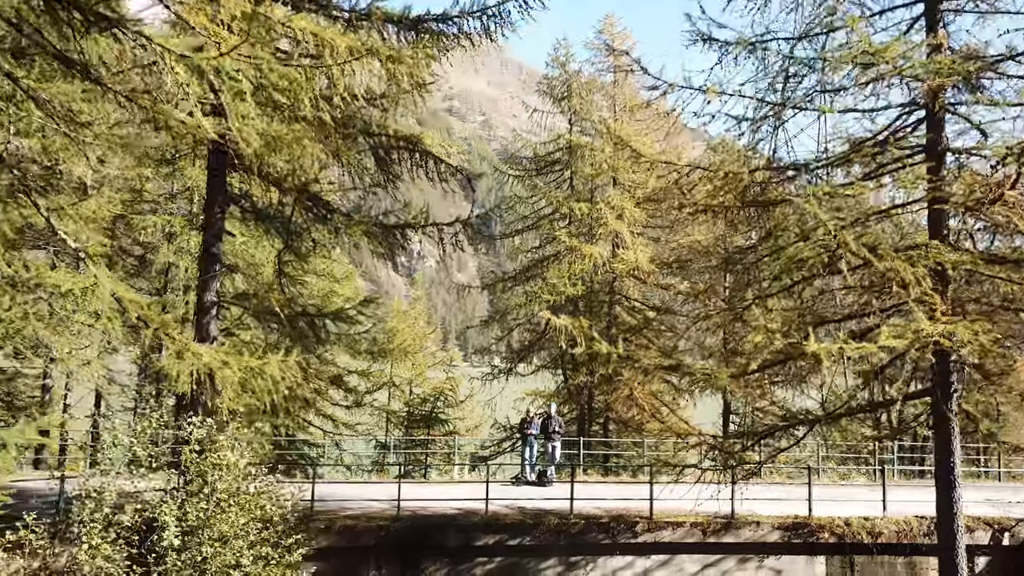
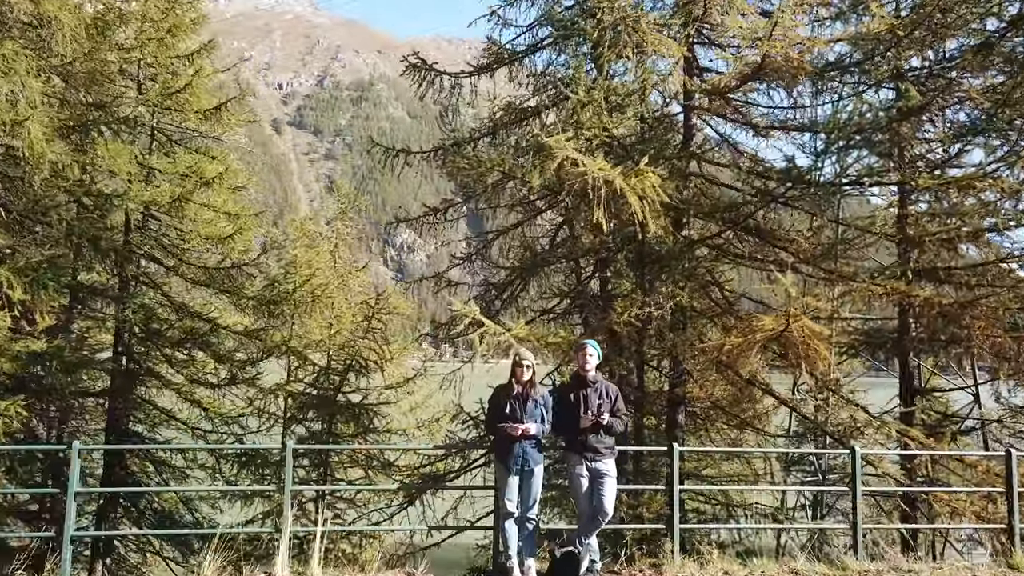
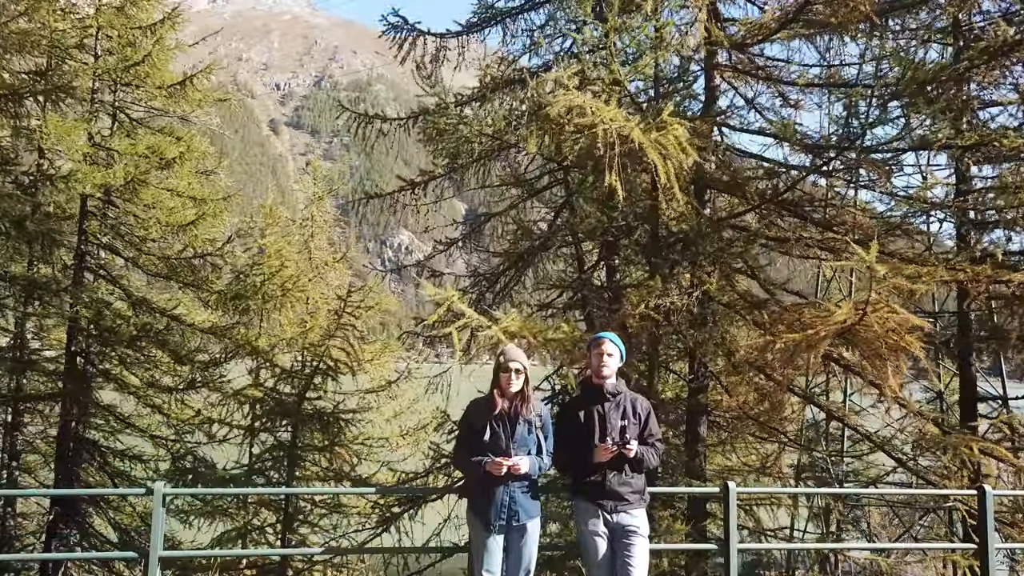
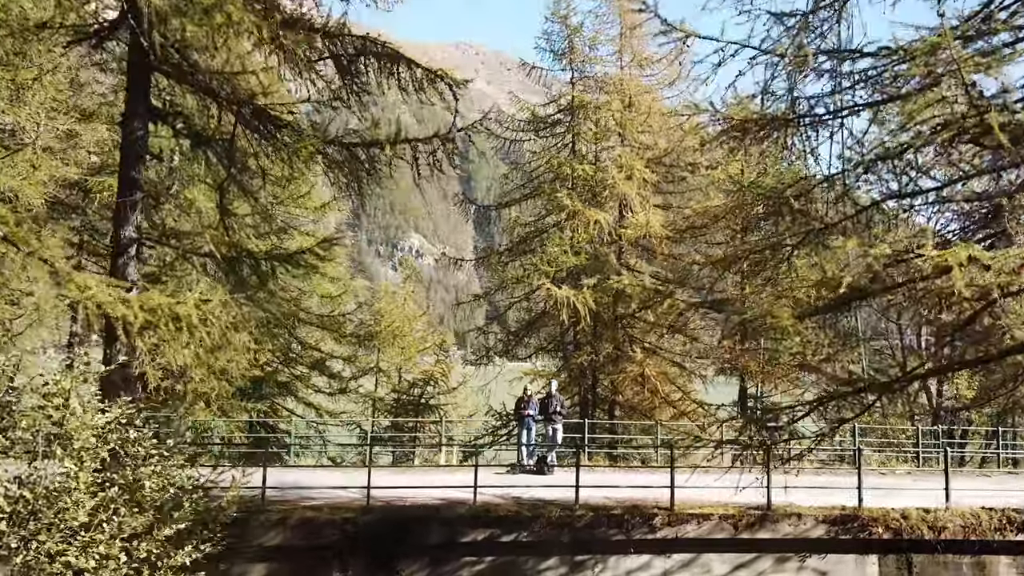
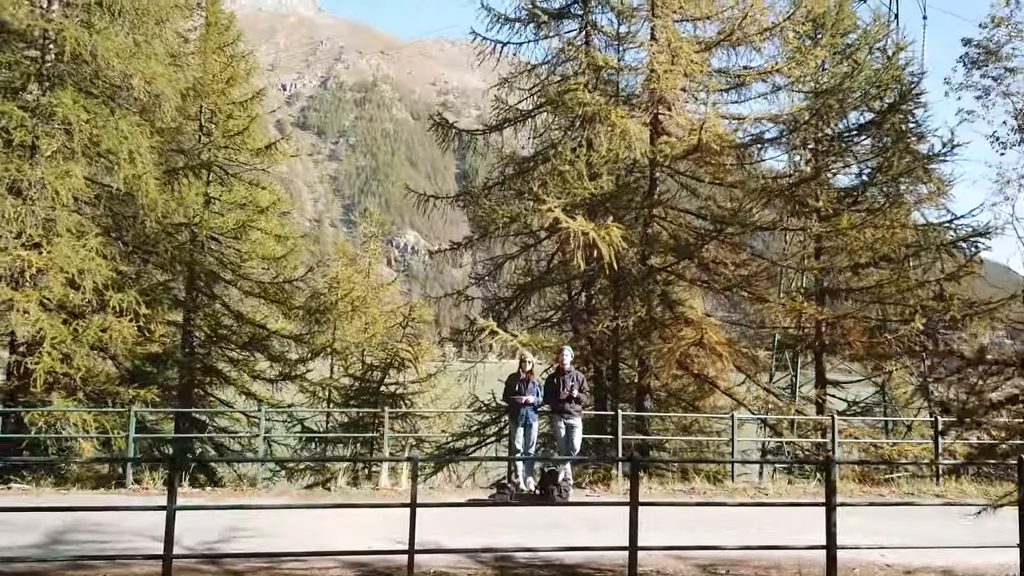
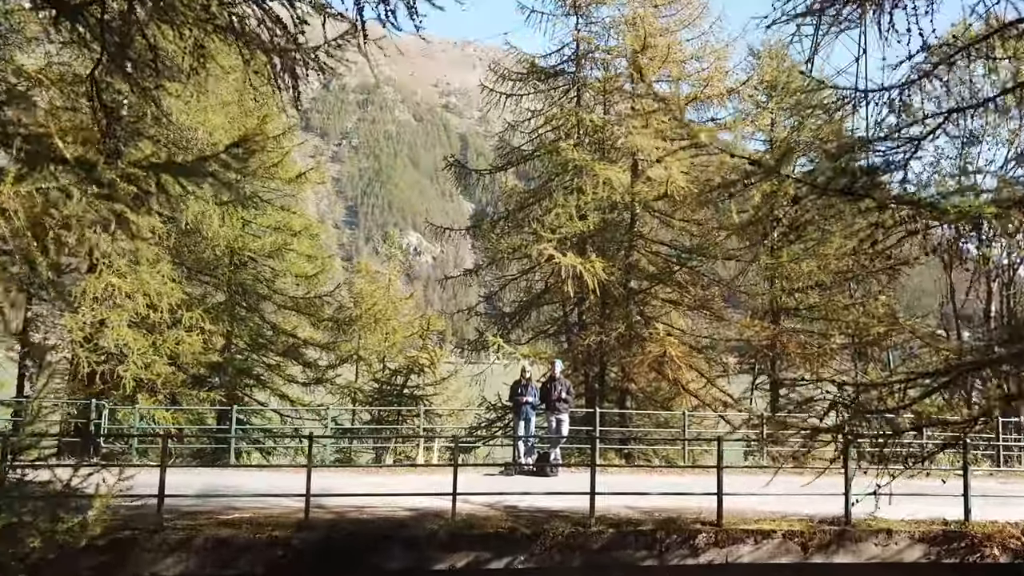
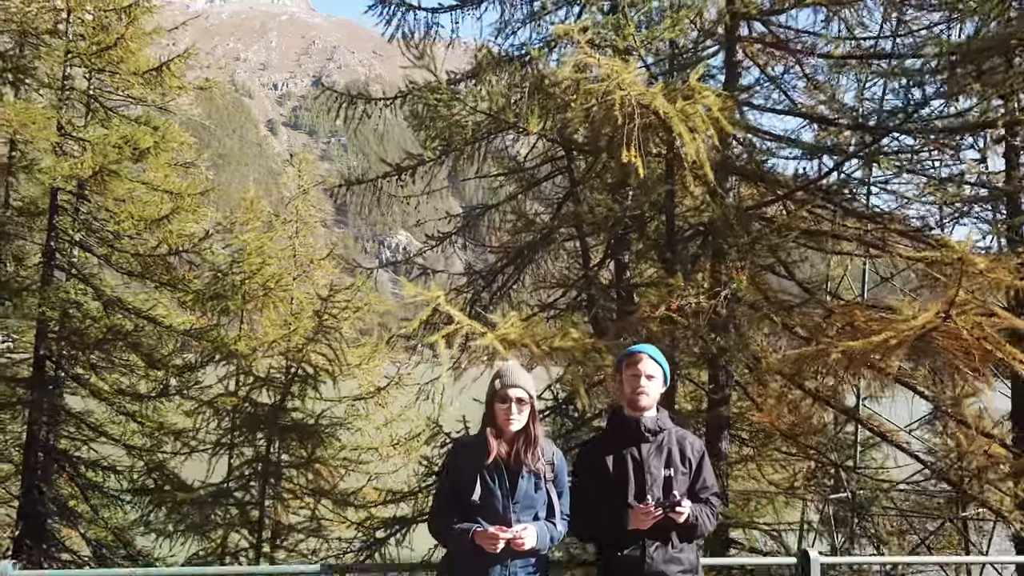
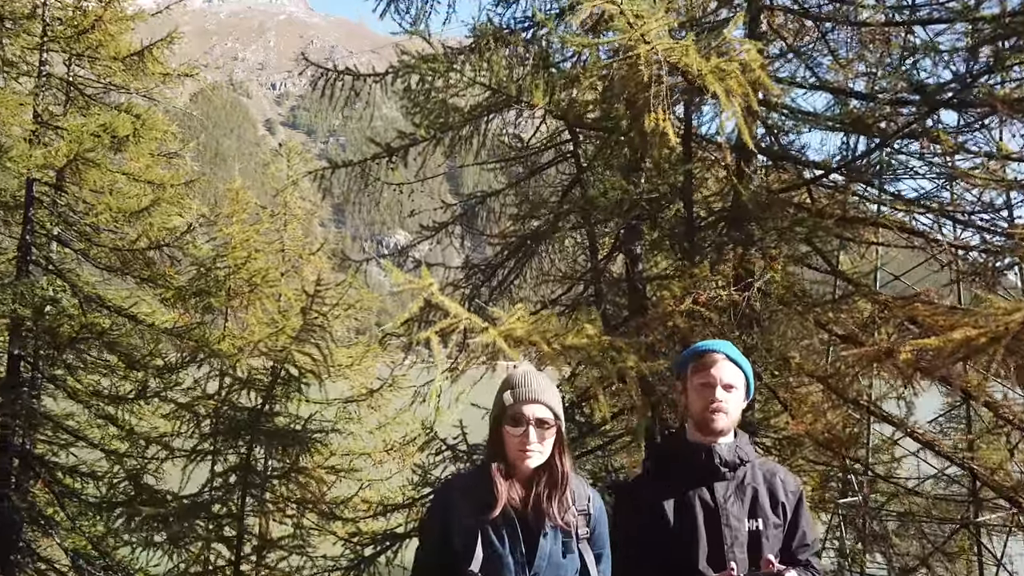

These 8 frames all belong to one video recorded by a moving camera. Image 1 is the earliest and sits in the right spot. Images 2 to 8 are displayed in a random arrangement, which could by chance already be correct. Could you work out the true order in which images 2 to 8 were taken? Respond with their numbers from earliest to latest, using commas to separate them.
4, 6, 5, 2, 3, 7, 8
